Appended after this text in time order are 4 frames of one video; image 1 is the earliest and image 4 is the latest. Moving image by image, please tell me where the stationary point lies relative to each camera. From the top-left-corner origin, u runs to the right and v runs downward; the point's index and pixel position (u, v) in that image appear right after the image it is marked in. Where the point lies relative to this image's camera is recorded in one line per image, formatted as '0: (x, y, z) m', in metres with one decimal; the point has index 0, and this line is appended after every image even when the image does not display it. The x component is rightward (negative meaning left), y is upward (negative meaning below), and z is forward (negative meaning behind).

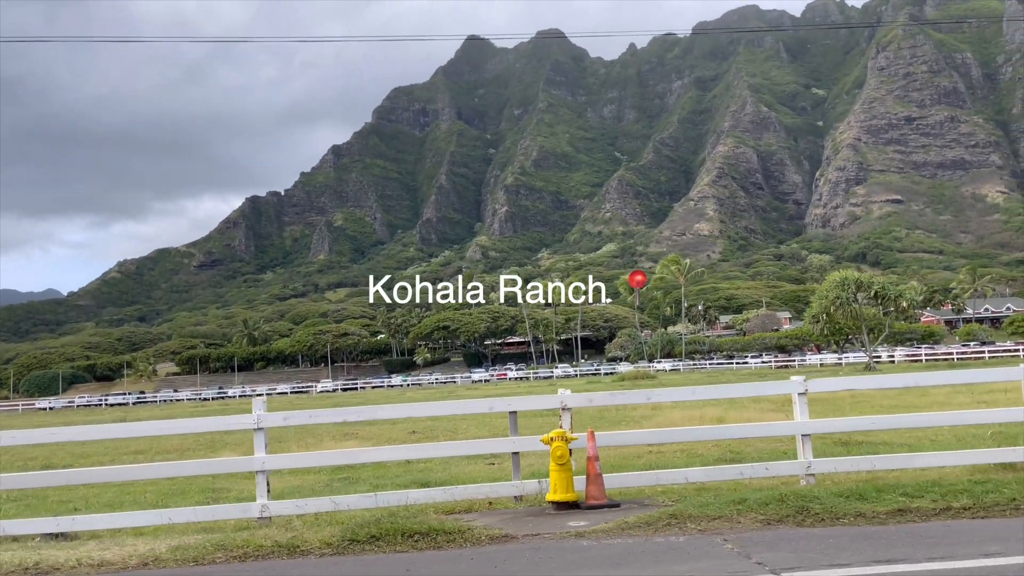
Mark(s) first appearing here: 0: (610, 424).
0: (+2.0, -2.9, +16.5) m
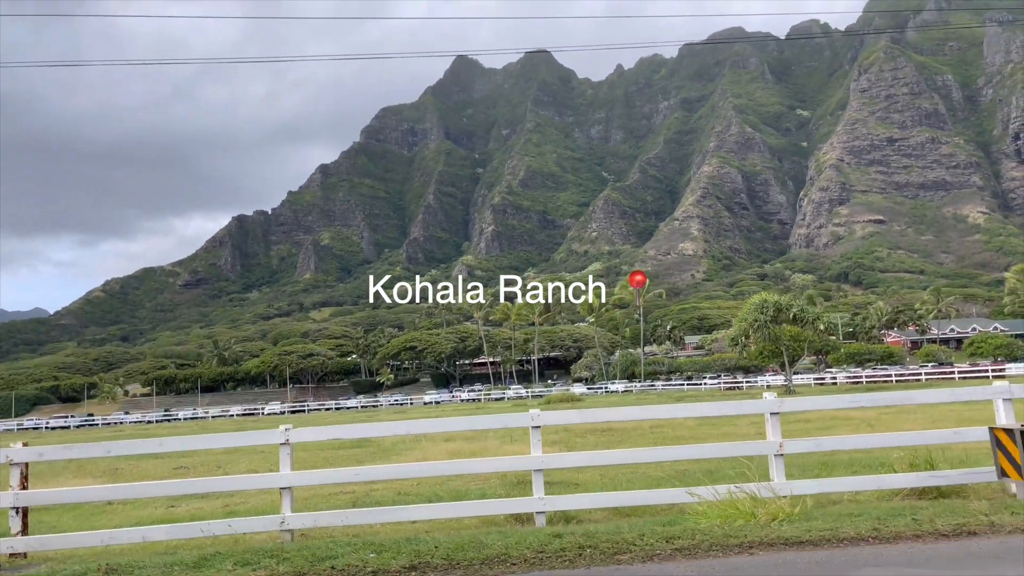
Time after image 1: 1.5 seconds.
0: (-2.7, -3.6, +16.1) m
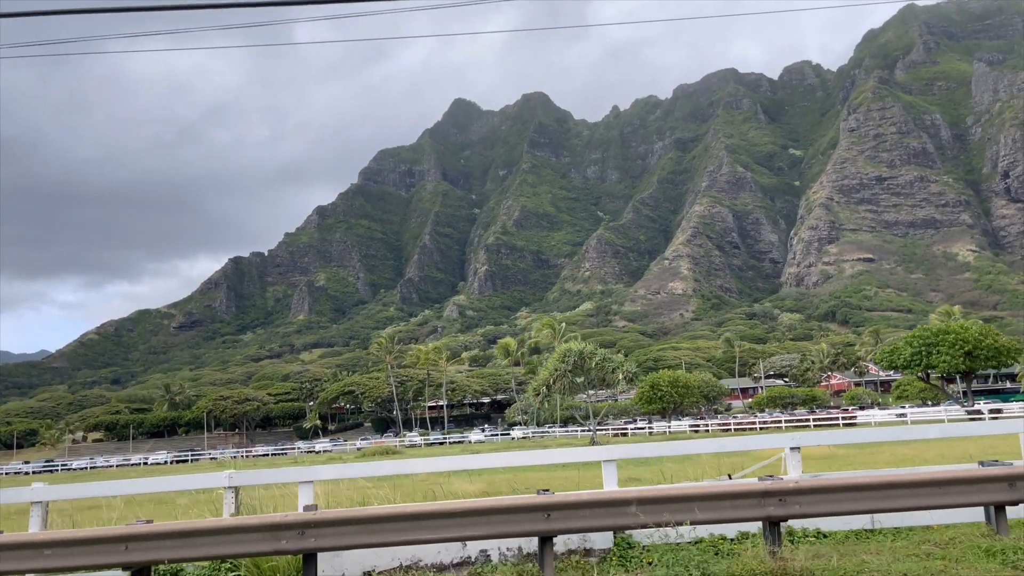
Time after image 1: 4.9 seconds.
0: (-11.0, -4.9, +15.6) m
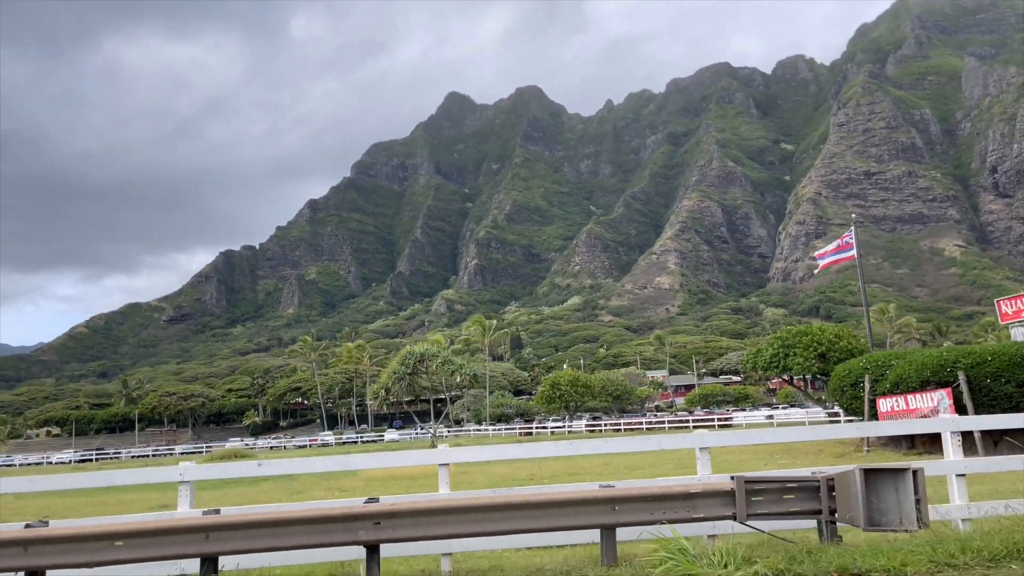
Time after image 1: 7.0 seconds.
0: (-16.7, -5.0, +15.0) m
